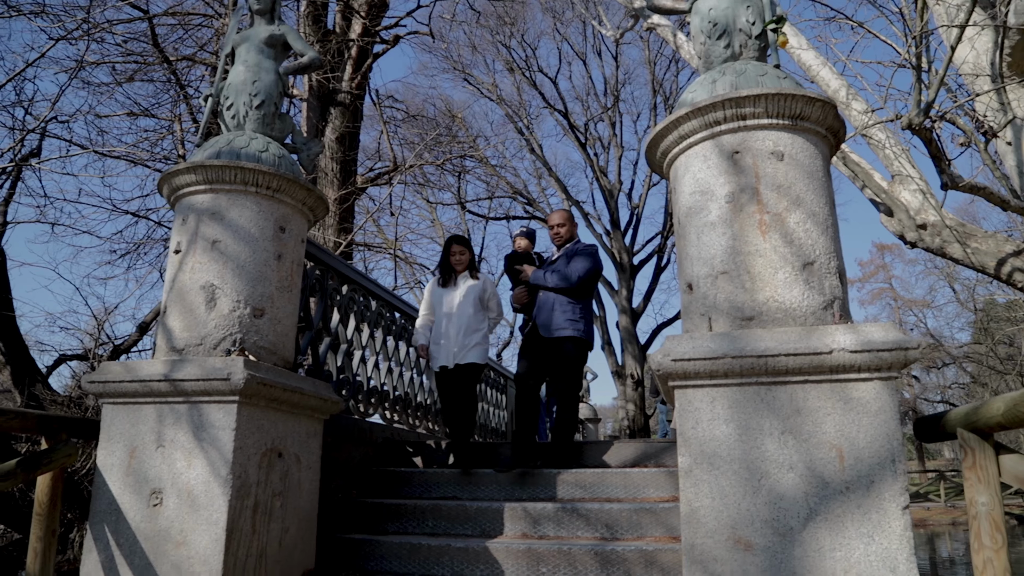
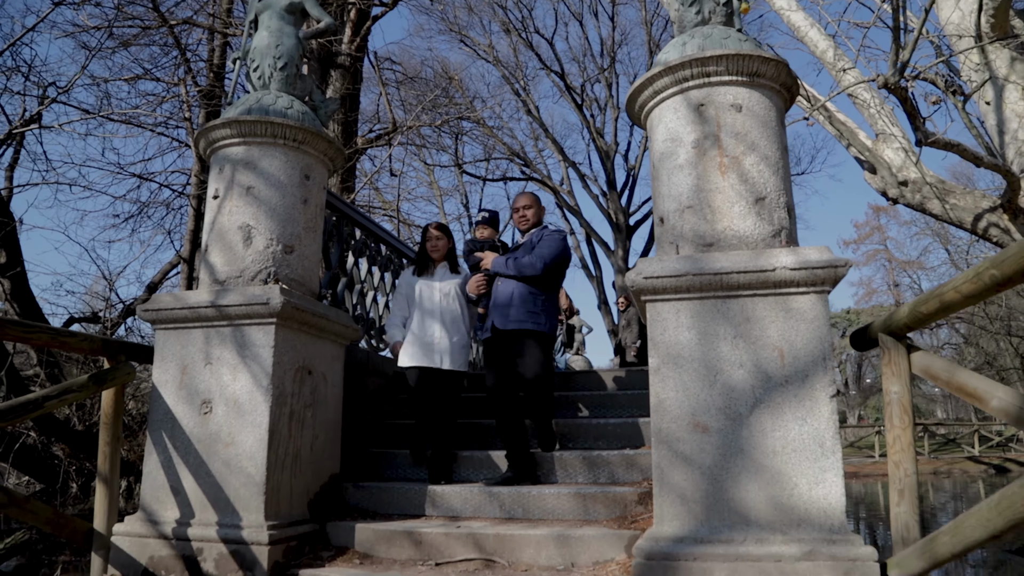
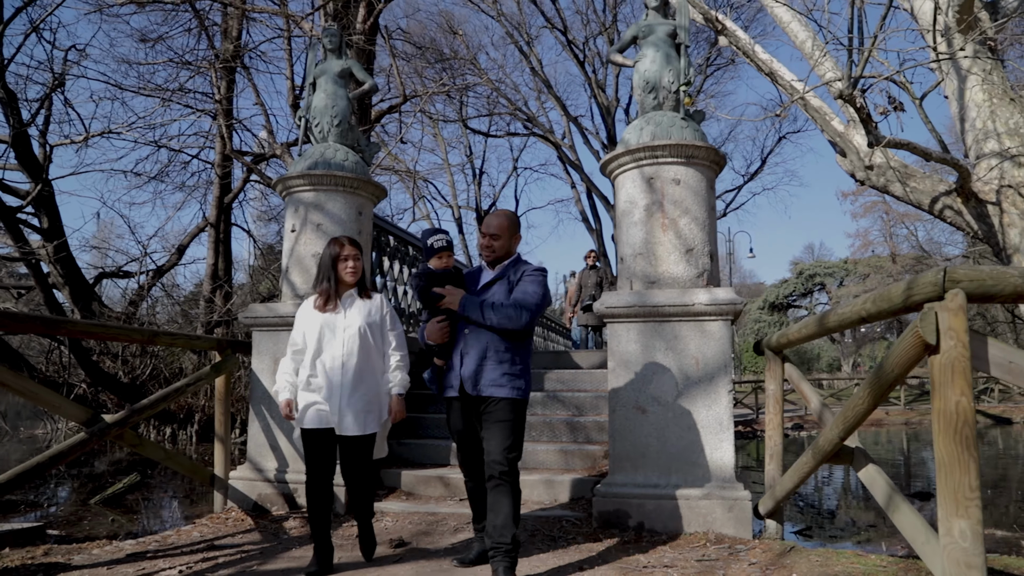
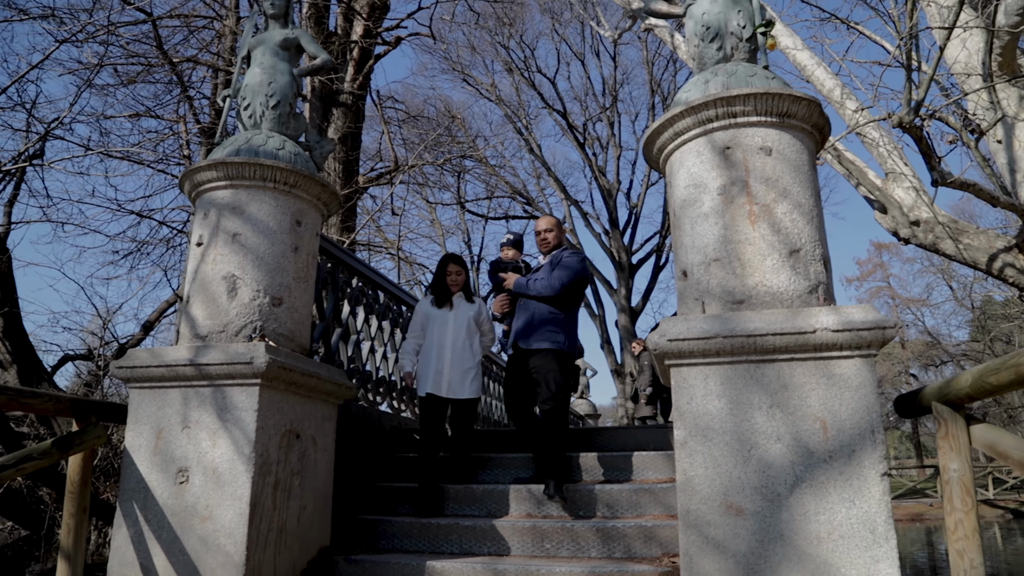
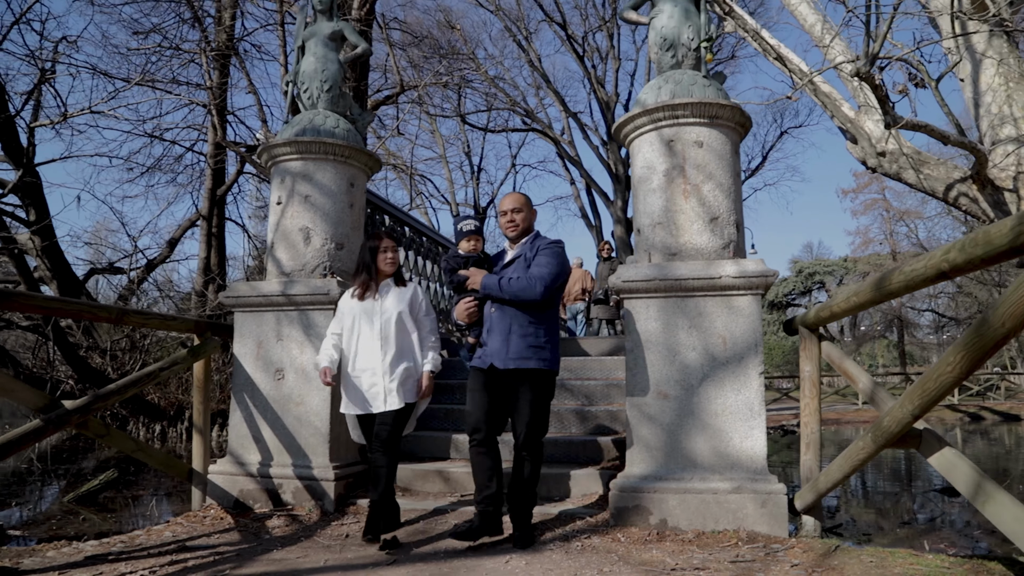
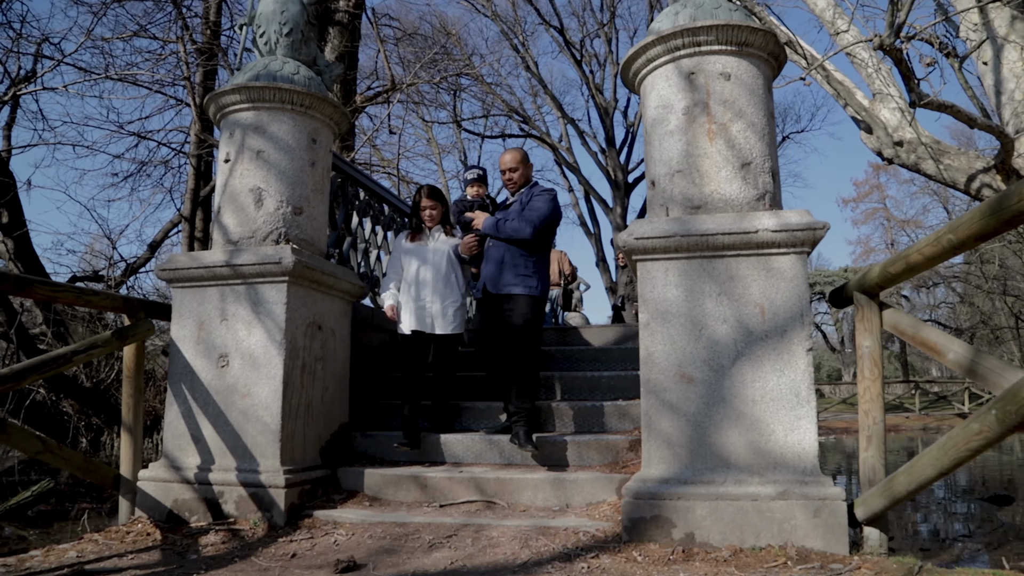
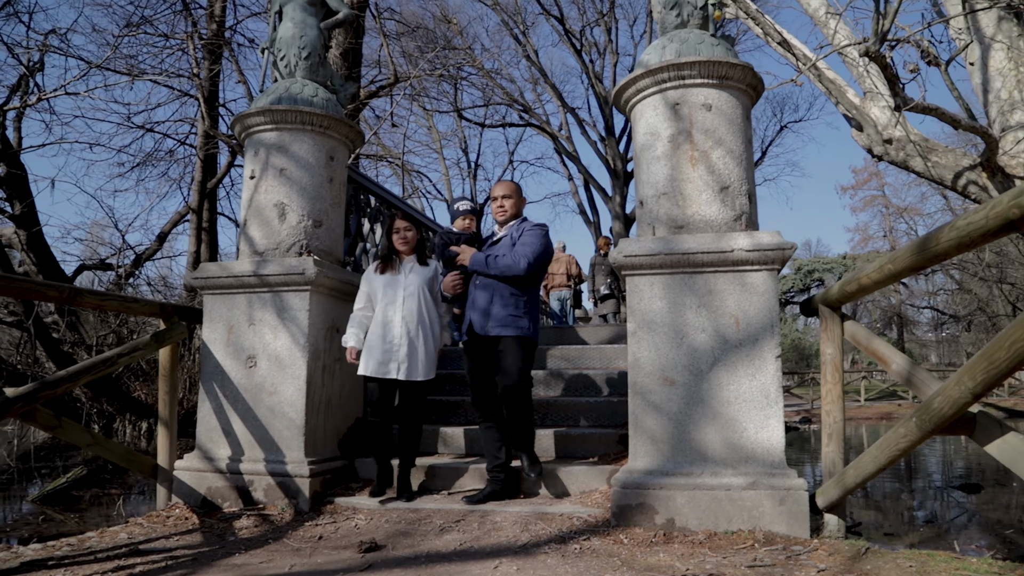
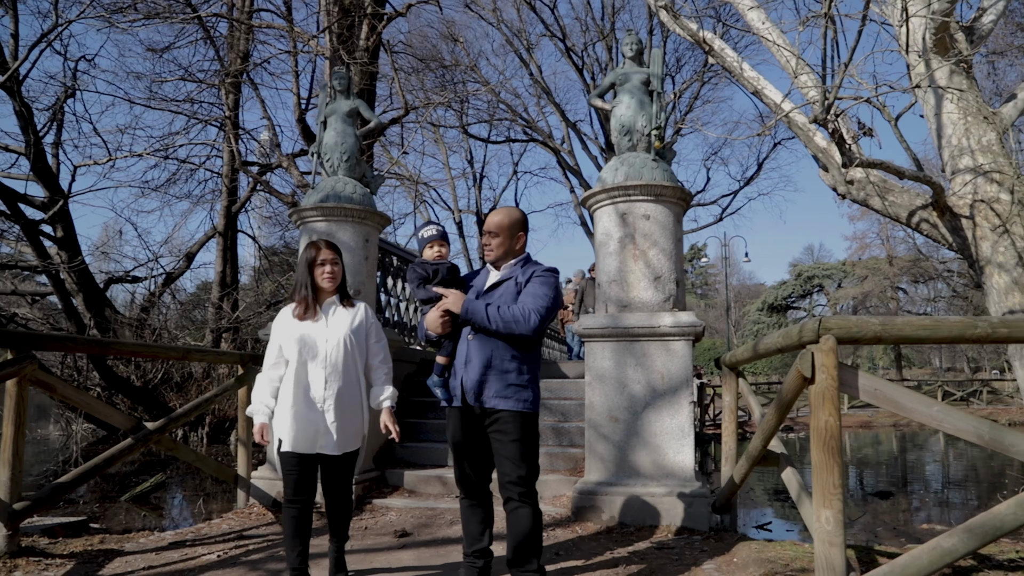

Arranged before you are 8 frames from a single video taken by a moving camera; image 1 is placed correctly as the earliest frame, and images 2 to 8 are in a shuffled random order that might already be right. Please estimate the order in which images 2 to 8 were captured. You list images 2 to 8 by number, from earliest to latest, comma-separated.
4, 2, 6, 7, 5, 3, 8
